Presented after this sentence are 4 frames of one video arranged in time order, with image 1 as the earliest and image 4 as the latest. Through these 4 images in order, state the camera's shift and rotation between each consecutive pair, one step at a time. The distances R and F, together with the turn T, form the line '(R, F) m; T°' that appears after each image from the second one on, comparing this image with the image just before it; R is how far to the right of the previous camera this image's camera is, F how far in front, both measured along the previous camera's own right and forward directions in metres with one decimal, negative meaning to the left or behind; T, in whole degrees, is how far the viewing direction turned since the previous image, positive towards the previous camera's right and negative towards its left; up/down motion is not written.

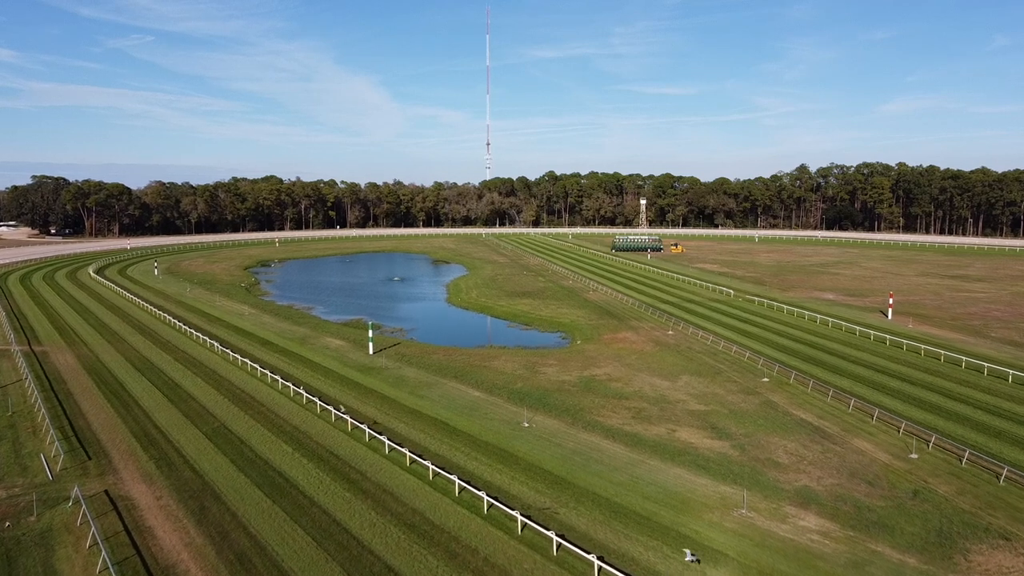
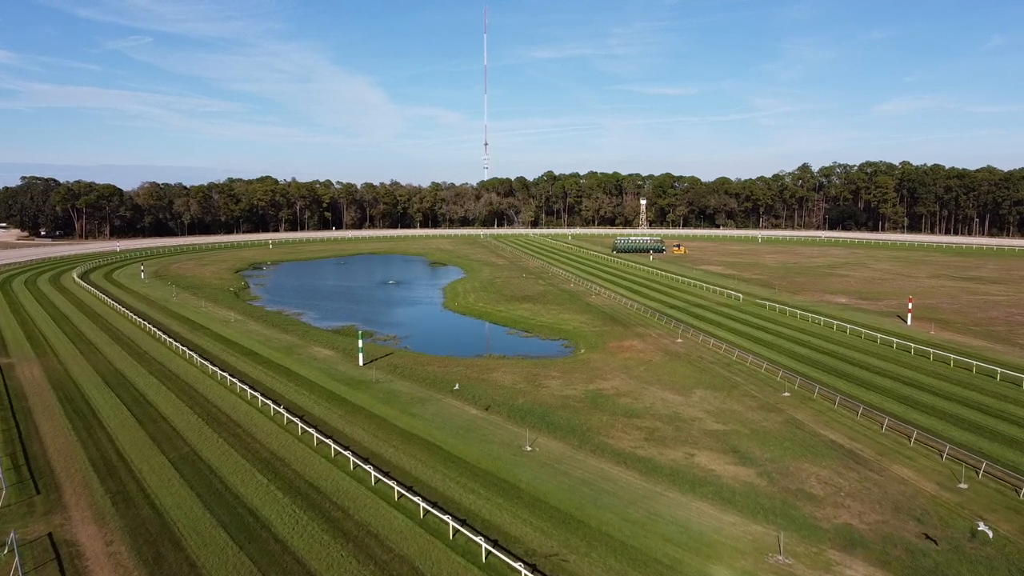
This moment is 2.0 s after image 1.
(-0.1, +2.5) m; 0°
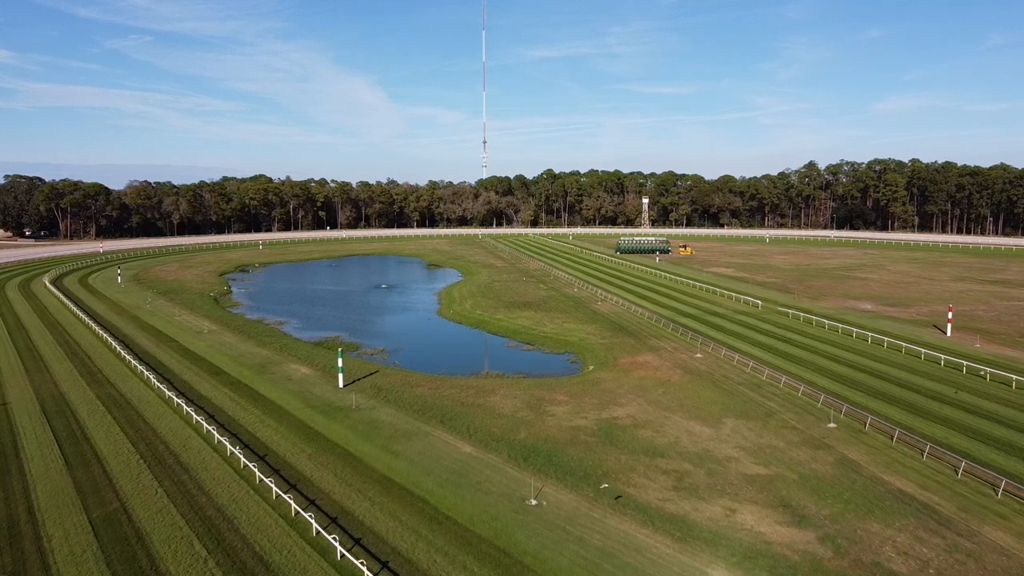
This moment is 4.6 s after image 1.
(-0.1, +4.3) m; 0°
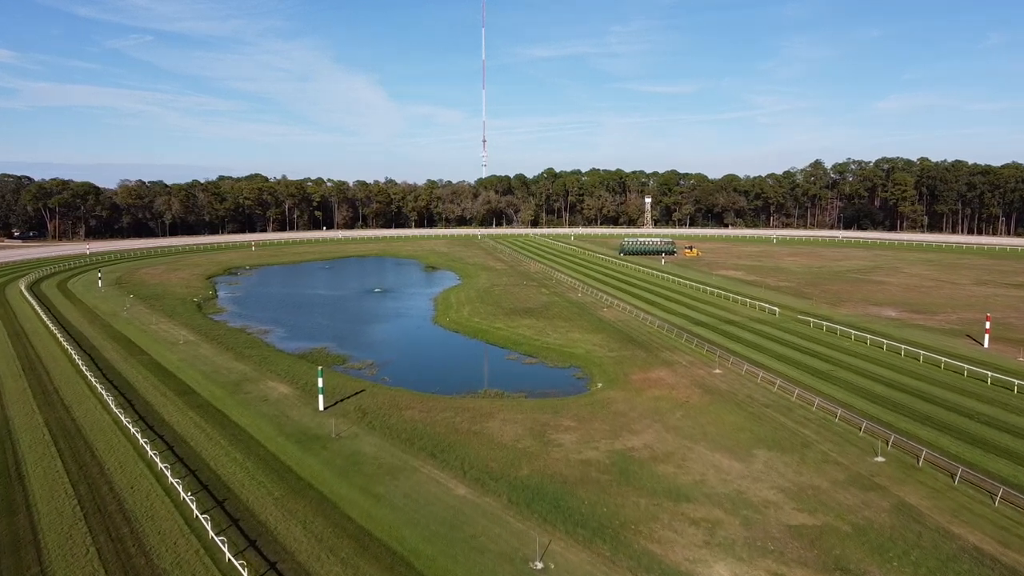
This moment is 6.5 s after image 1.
(0.0, +3.3) m; 0°
